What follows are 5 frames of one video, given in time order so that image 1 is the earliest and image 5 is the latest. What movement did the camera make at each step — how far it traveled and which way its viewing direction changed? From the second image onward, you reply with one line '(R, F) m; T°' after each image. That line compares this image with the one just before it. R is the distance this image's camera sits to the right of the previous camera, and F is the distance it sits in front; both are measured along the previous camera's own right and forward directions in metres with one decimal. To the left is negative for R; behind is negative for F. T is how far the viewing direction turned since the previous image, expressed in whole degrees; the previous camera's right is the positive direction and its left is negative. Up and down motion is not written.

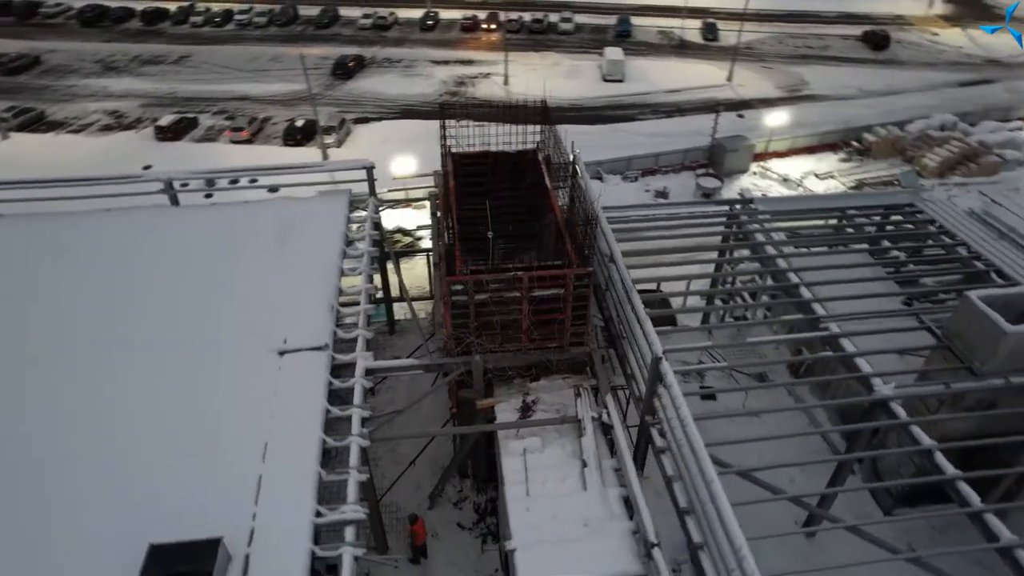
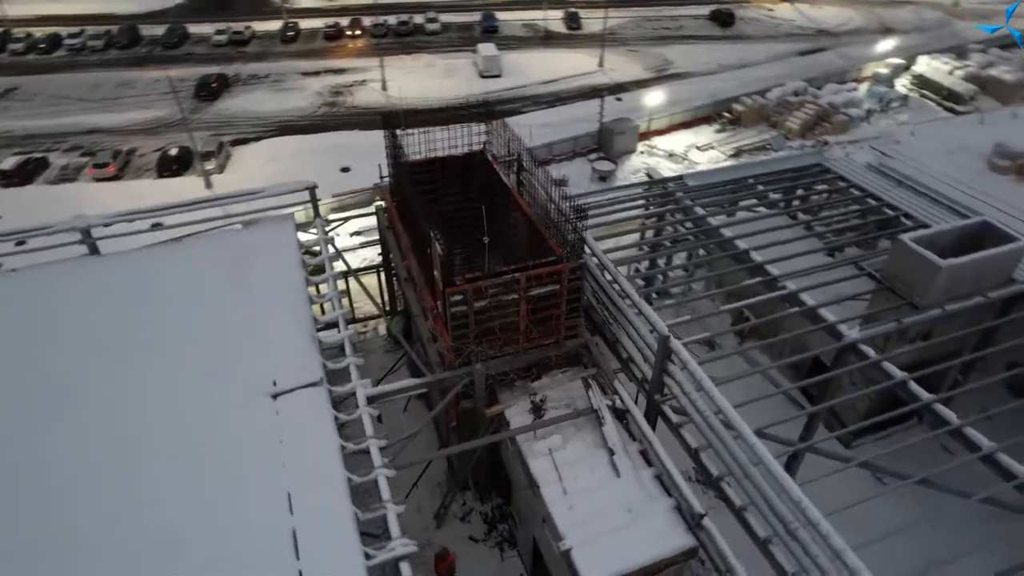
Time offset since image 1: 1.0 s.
(-1.3, +0.2) m; +10°
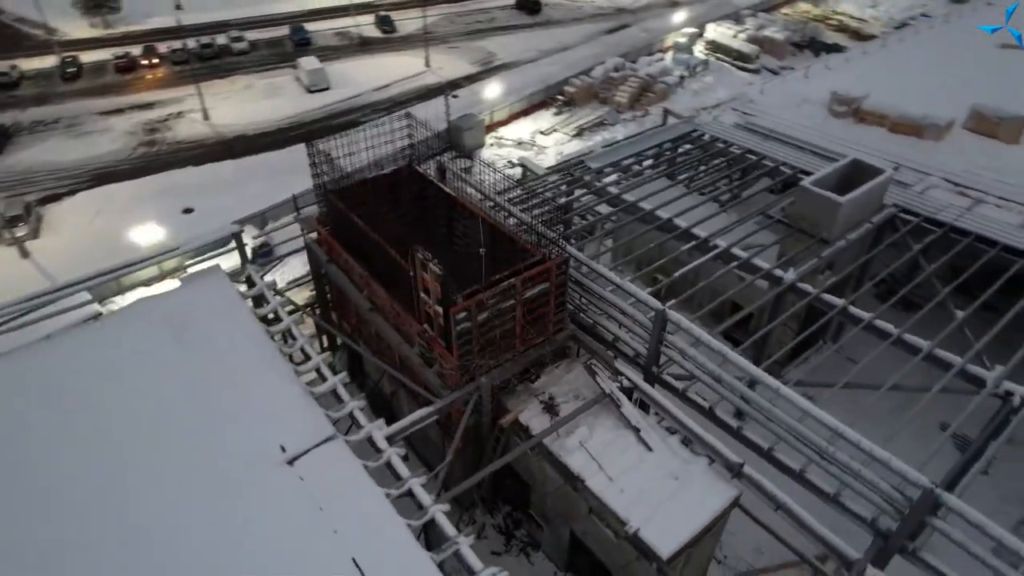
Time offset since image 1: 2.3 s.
(-1.8, +0.3) m; +14°
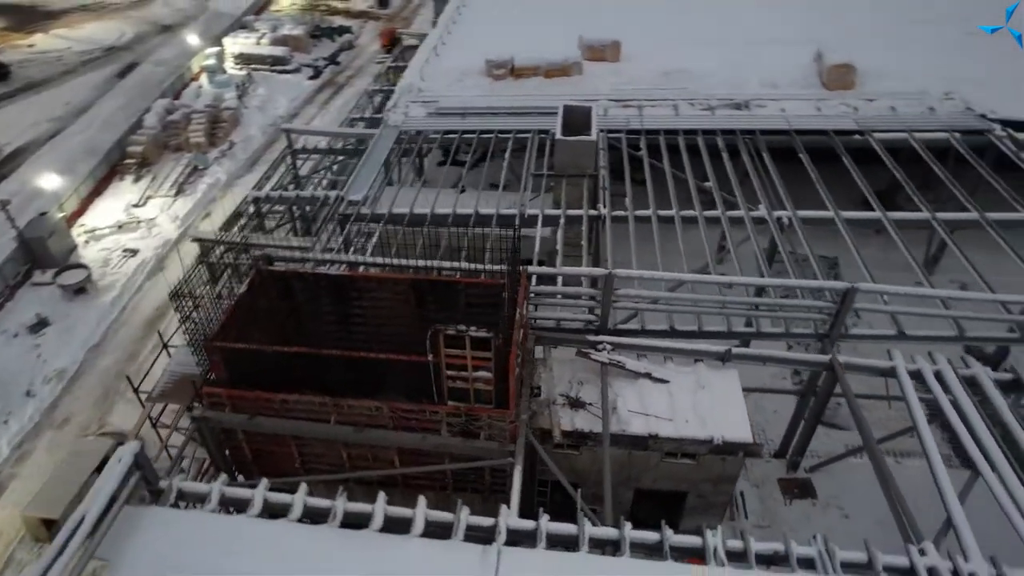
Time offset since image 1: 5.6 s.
(-4.3, +1.5) m; +35°
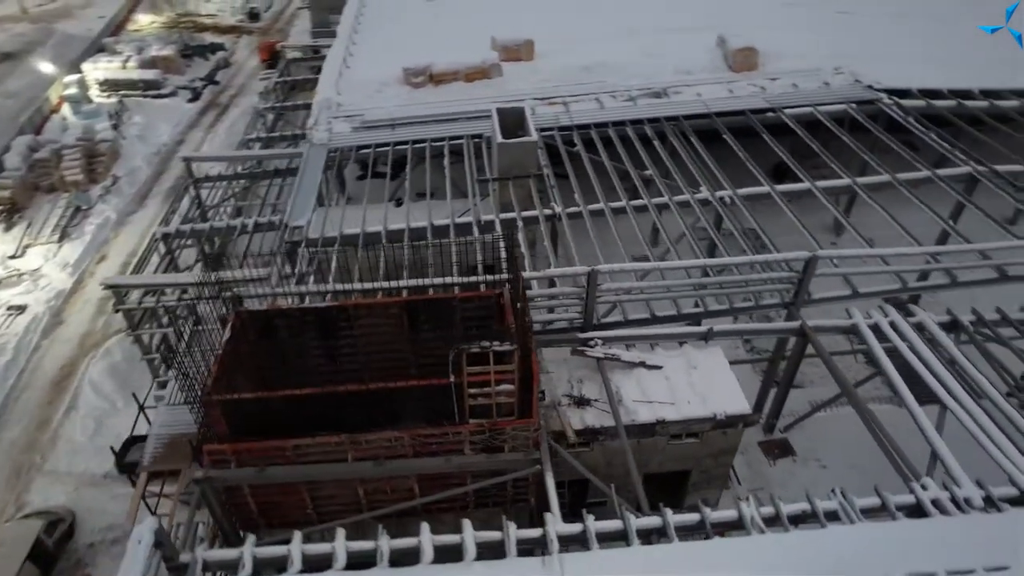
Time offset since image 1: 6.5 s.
(-1.2, +0.1) m; +9°
